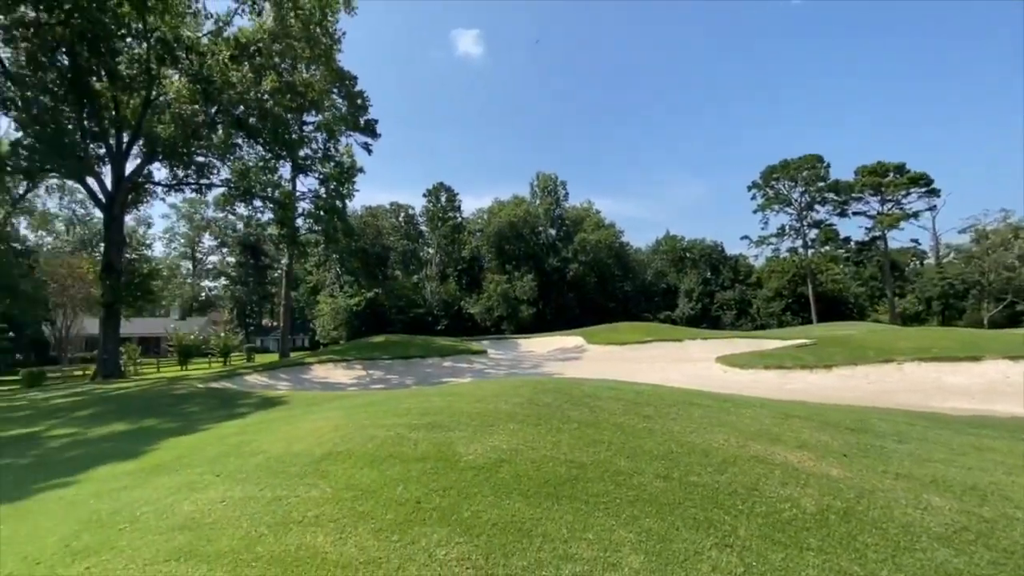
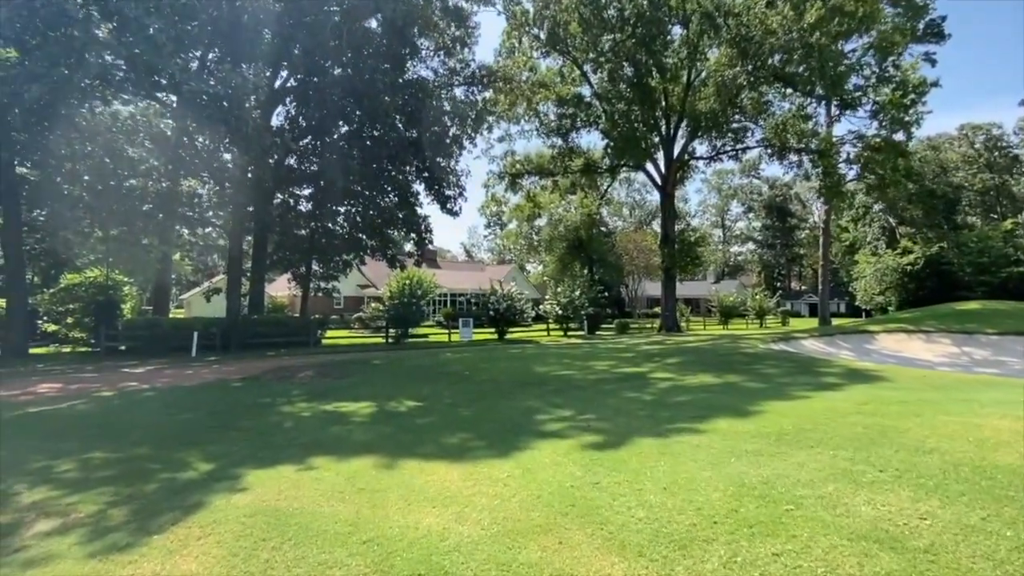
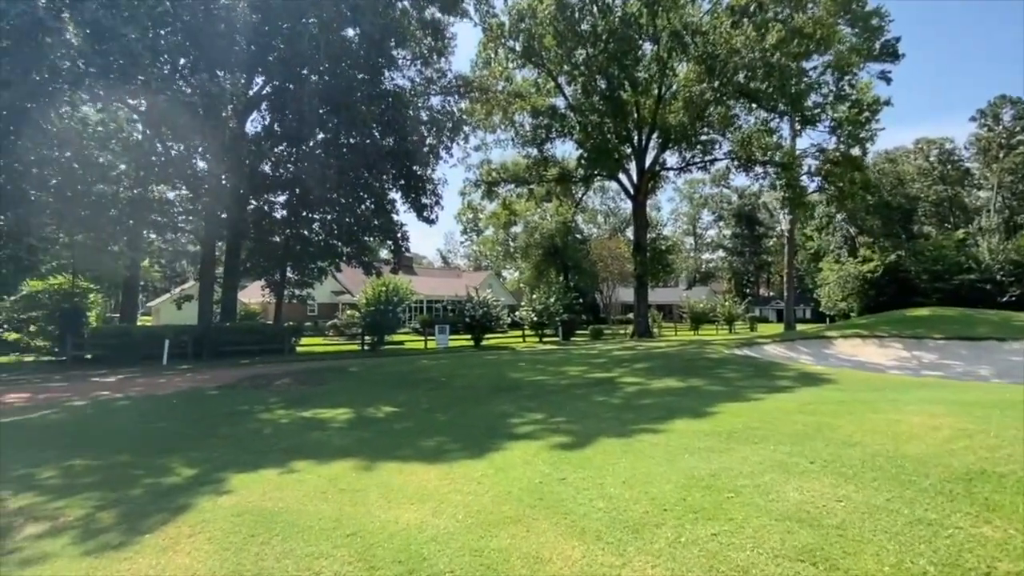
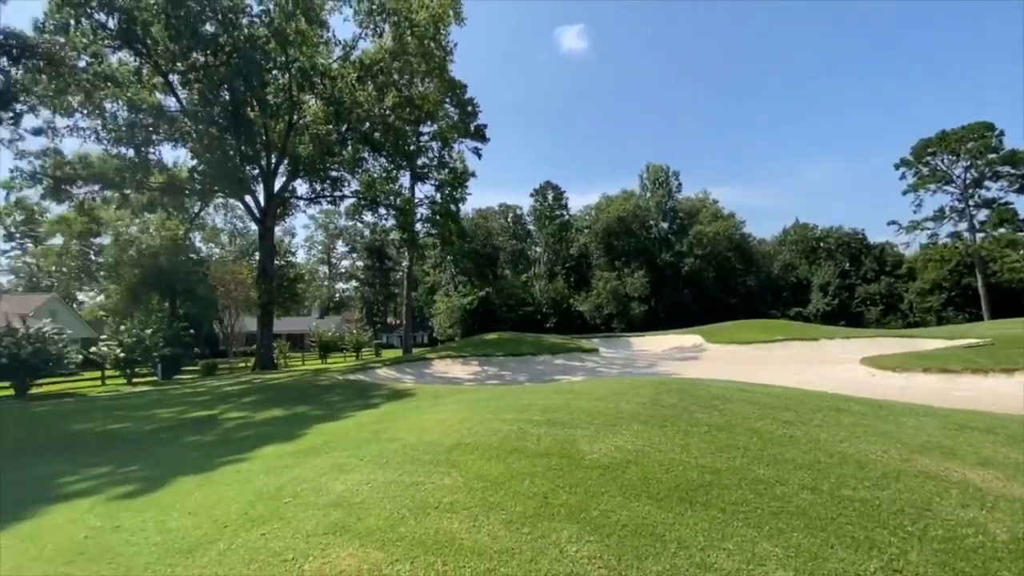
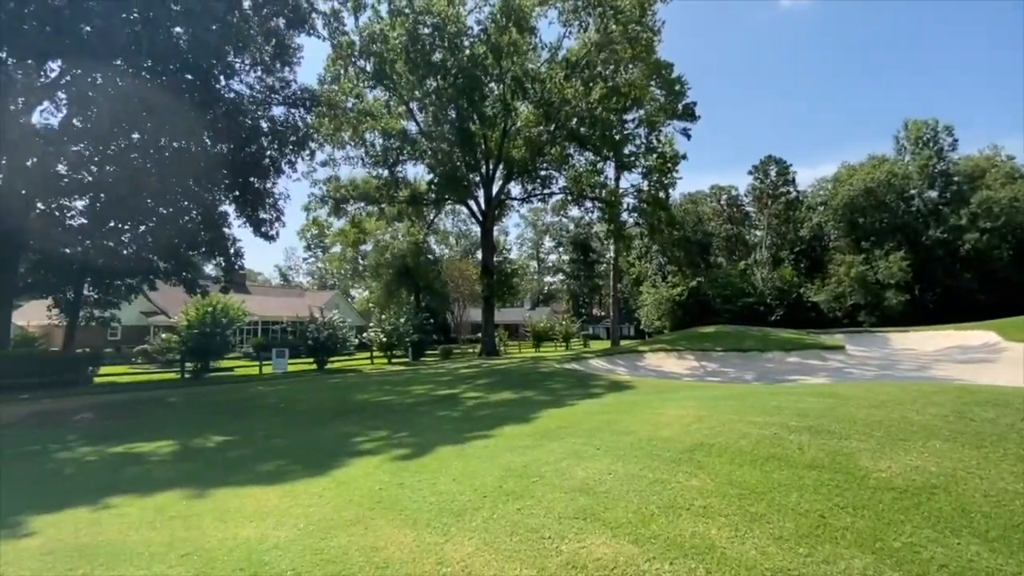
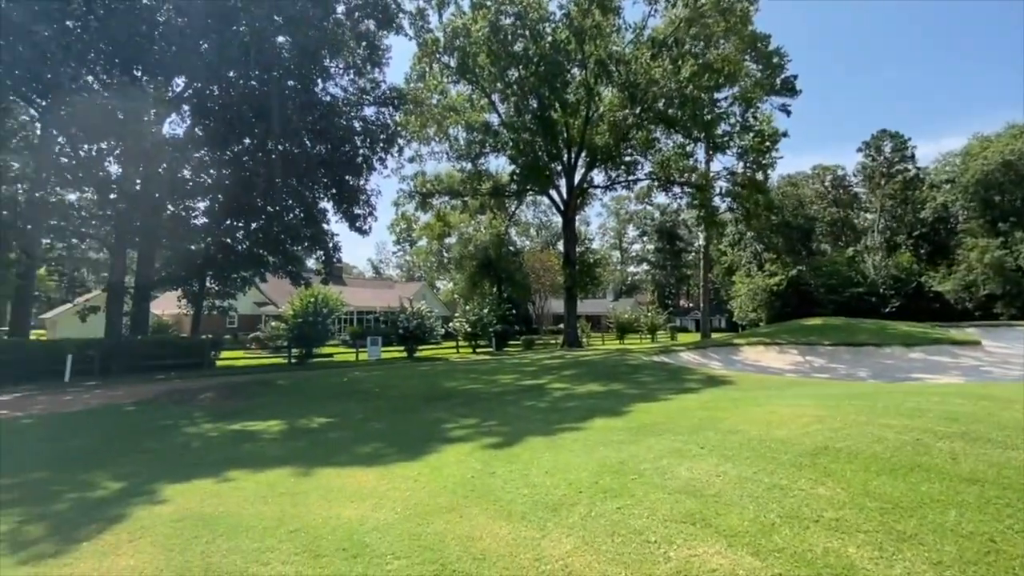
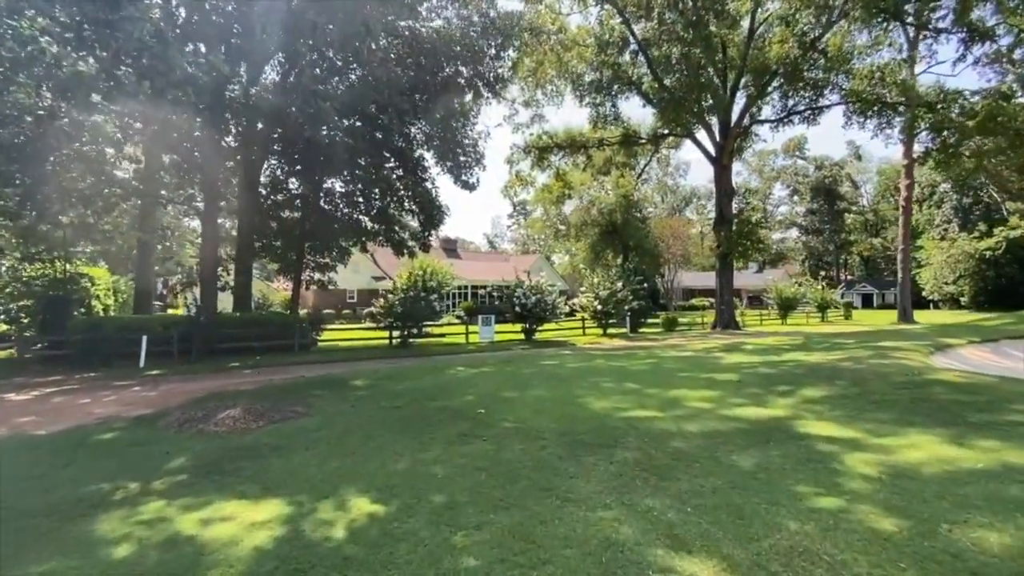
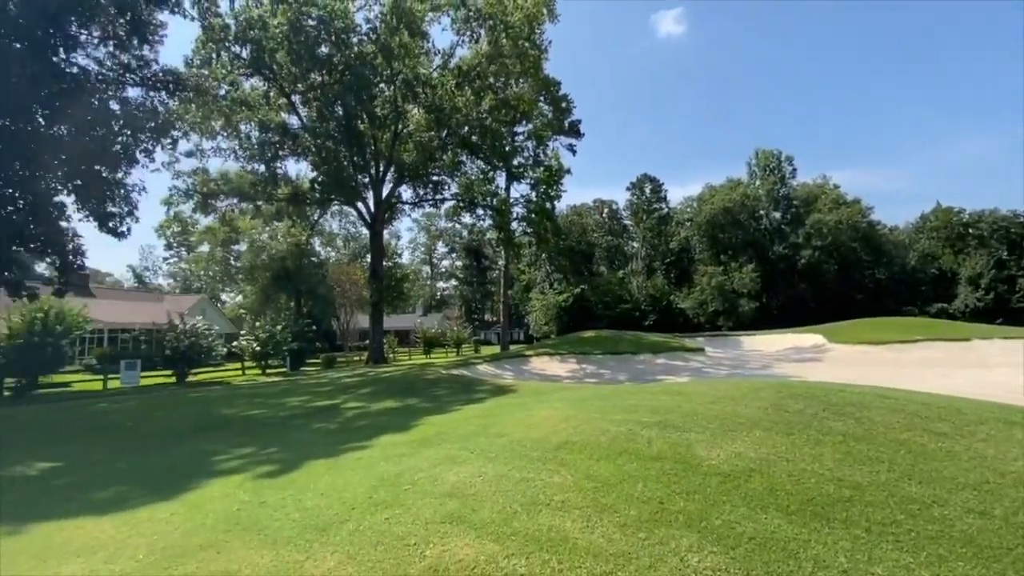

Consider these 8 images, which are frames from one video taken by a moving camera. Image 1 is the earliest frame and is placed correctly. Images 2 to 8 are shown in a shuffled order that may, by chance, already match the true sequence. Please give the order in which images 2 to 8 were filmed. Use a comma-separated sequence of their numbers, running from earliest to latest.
4, 8, 5, 6, 3, 2, 7
